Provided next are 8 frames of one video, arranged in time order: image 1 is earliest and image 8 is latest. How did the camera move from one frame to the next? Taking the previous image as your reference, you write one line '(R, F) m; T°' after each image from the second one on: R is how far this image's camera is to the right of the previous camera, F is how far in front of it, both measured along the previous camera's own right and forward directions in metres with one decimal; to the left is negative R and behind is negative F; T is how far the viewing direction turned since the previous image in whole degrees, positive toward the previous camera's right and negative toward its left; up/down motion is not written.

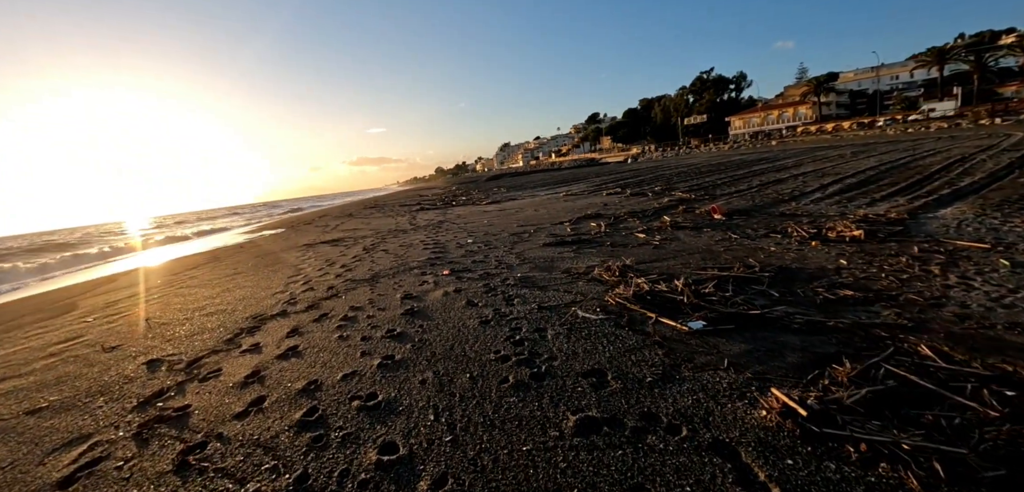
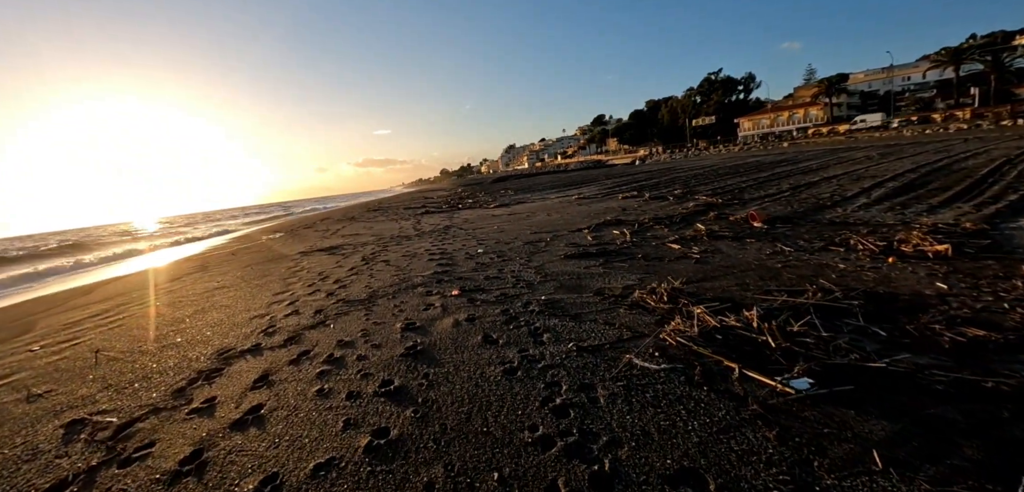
(-0.2, +1.0) m; -1°
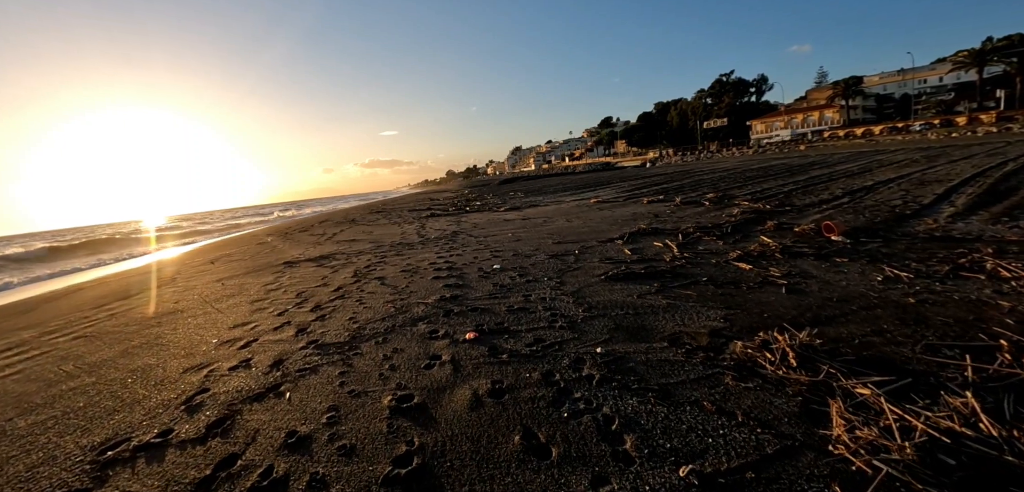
(-0.3, +1.5) m; -1°
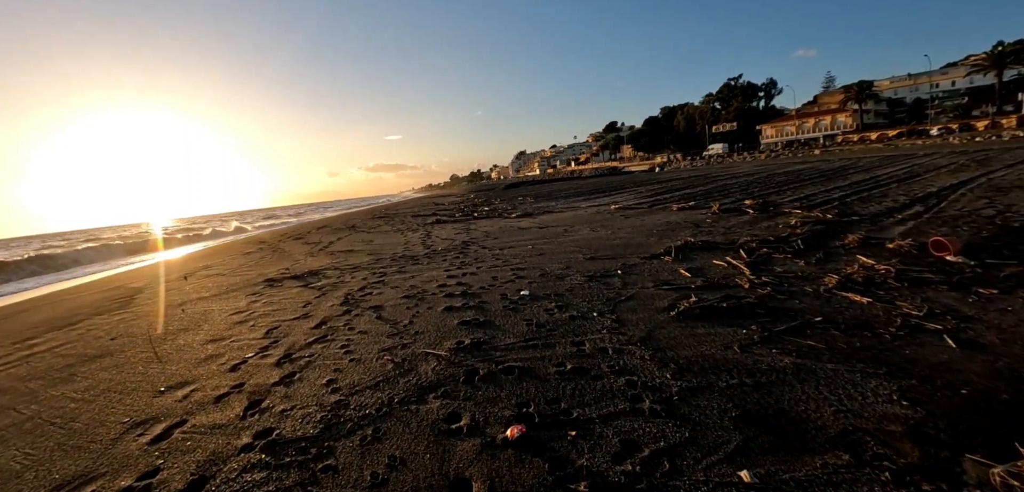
(-0.4, +1.5) m; 0°
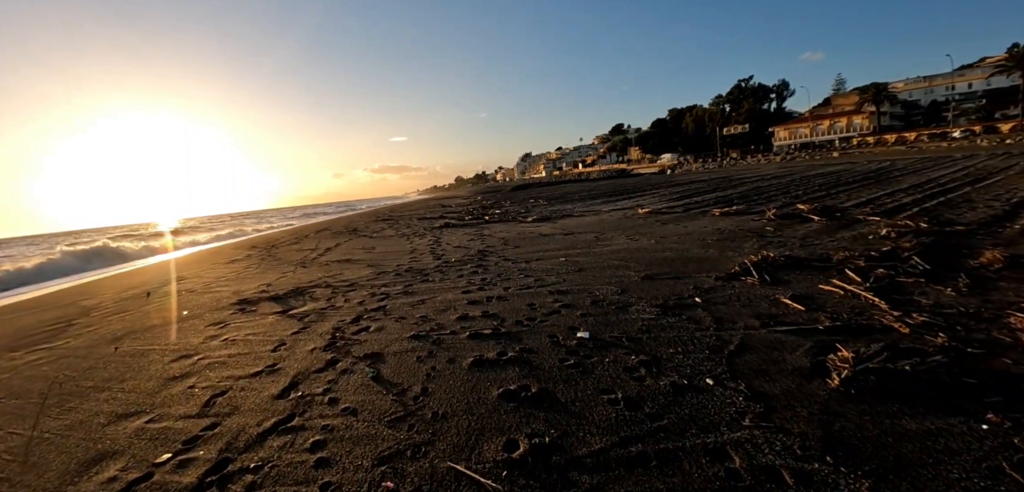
(-0.5, +1.5) m; -1°
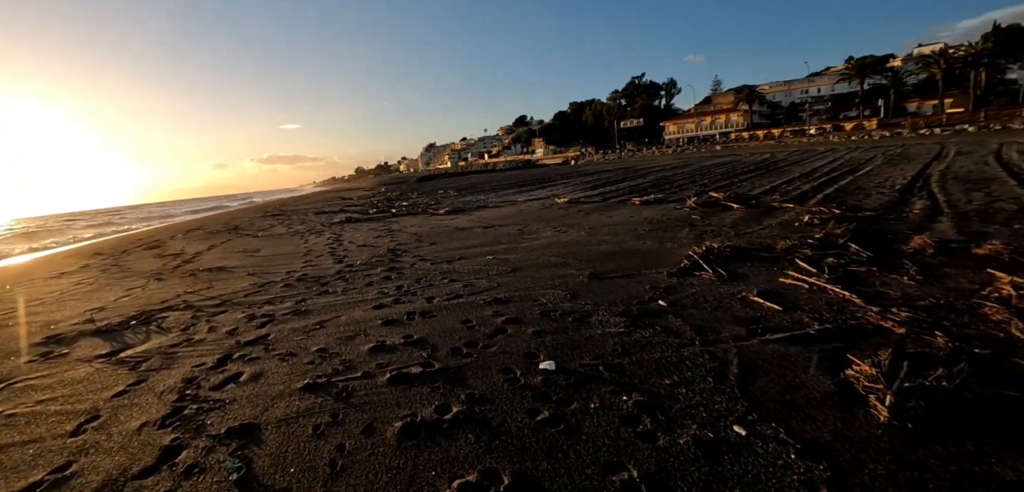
(-0.2, +1.1) m; +12°
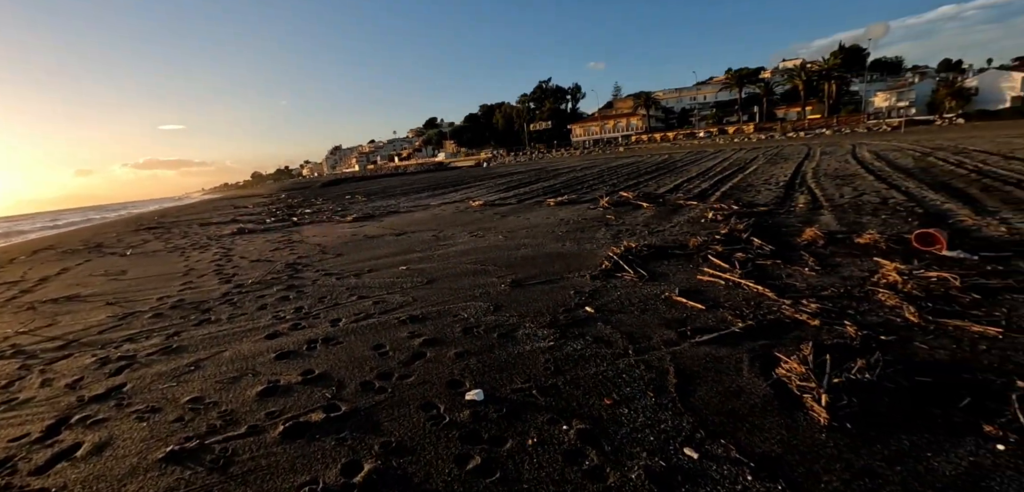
(0.0, +0.4) m; +11°
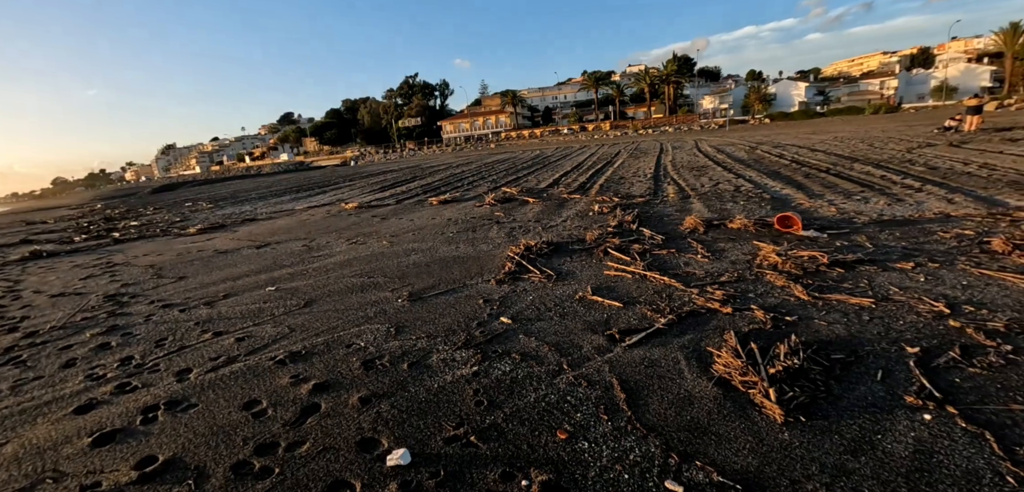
(-0.2, +0.5) m; +16°
